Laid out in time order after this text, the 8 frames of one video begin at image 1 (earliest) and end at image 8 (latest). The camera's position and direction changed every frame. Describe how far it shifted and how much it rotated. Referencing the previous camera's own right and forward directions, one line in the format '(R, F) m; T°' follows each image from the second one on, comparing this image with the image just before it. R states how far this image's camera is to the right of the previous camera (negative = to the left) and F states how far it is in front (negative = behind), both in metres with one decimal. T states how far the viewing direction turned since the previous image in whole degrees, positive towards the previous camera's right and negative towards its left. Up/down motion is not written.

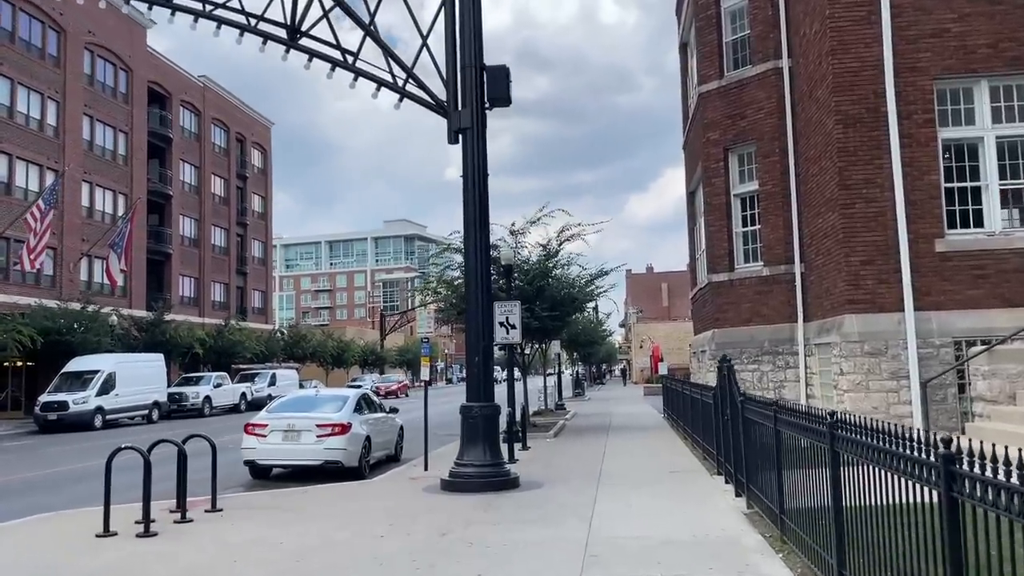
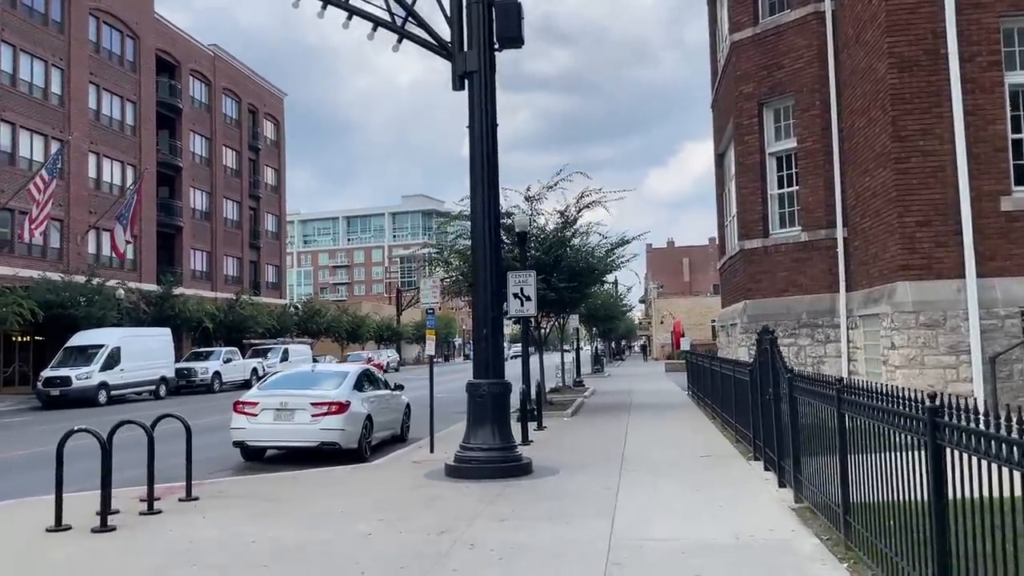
(+0.1, +1.3) m; -1°
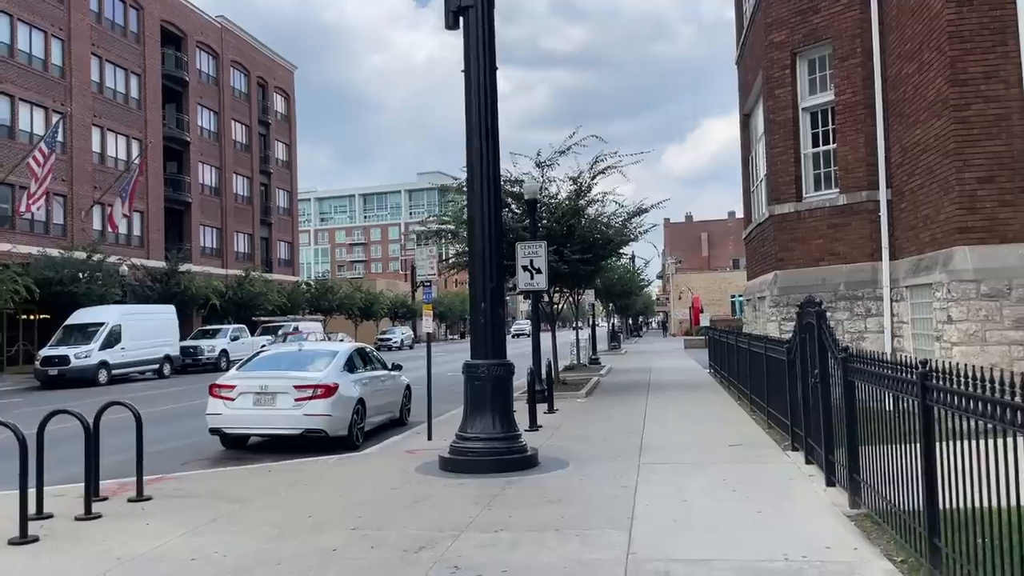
(+0.2, +1.4) m; -1°
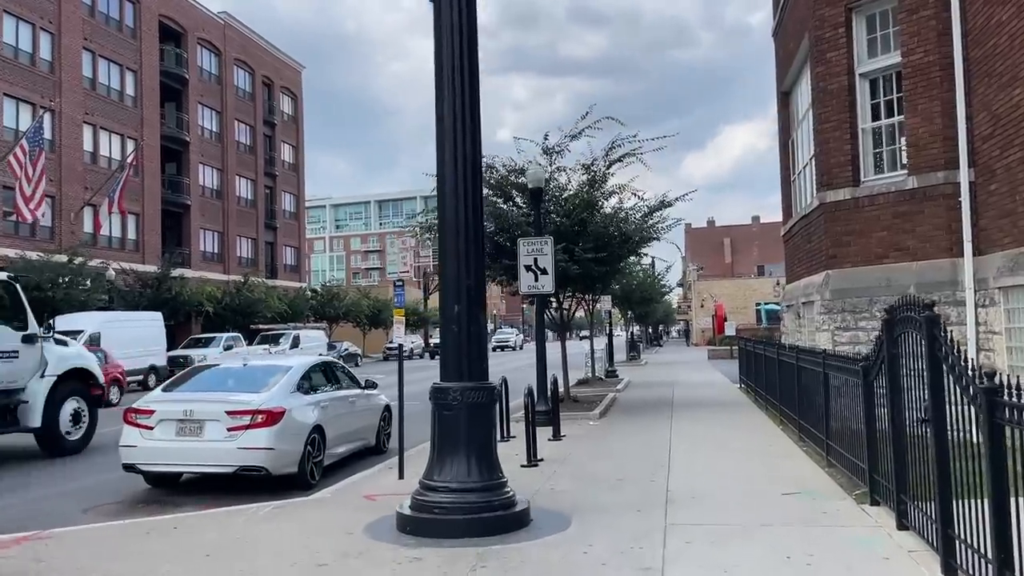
(+0.3, +2.4) m; -1°
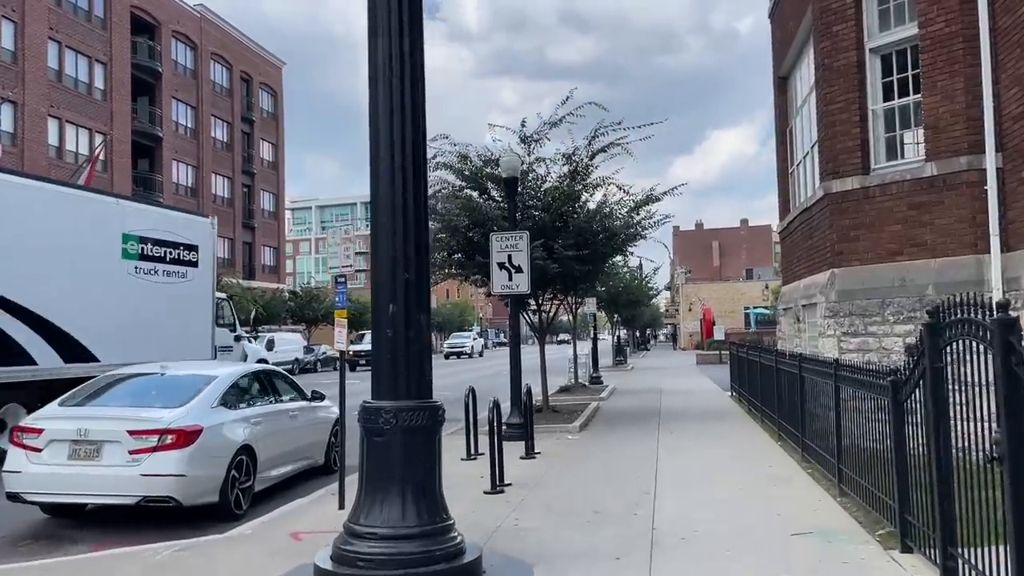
(+0.3, +1.4) m; +1°
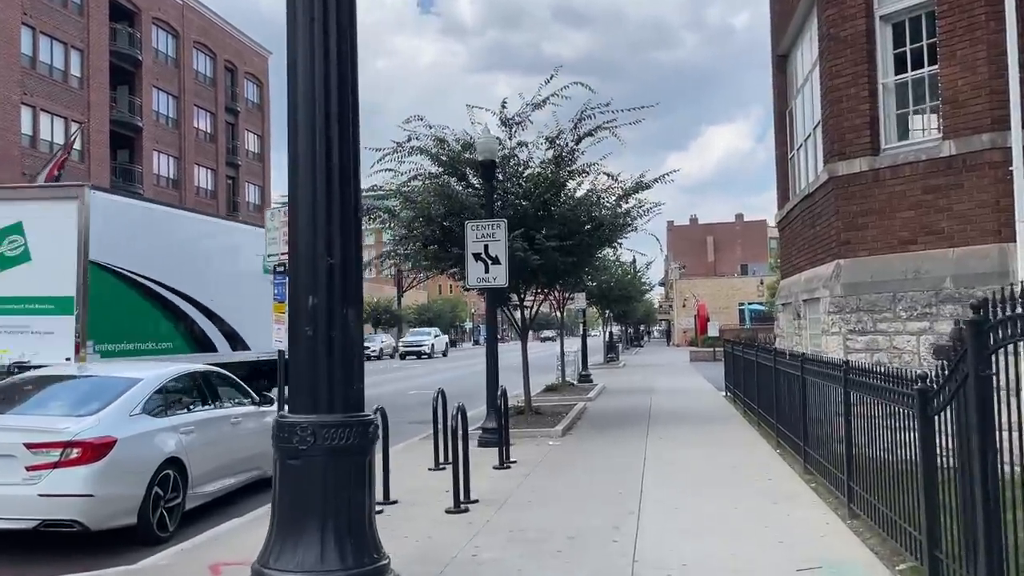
(+0.3, +1.1) m; 0°
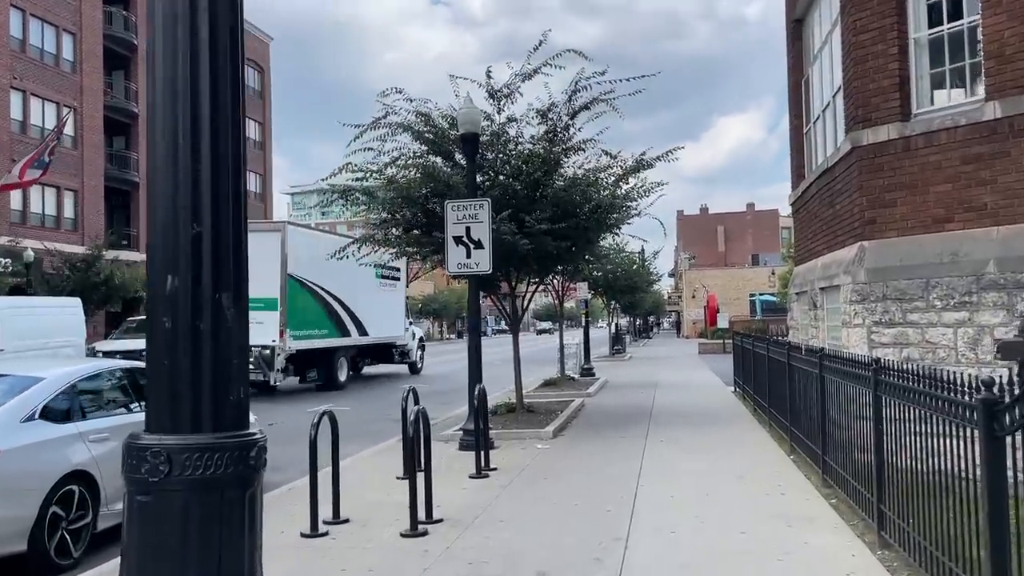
(+0.4, +1.2) m; -1°
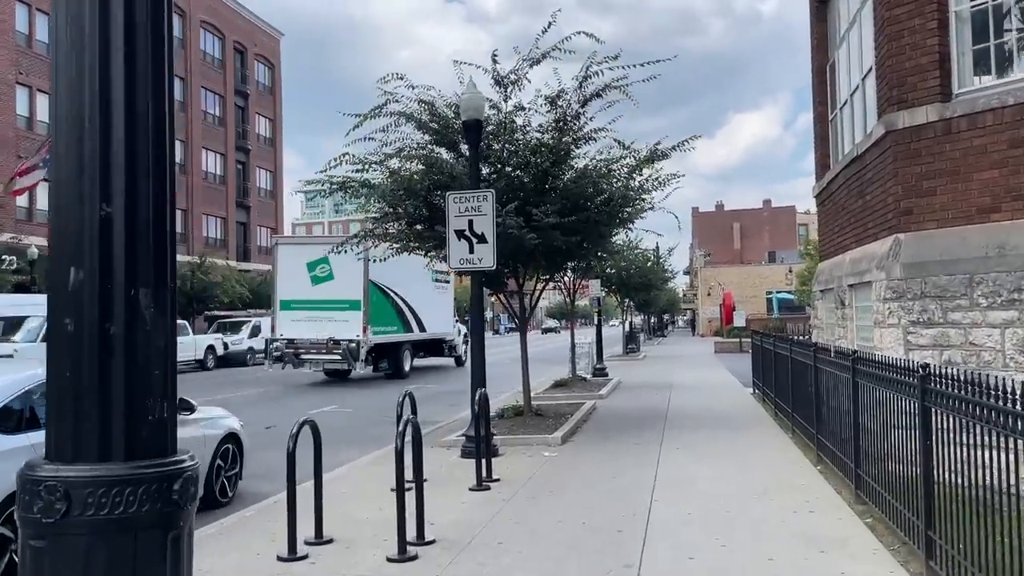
(+0.1, +0.7) m; -1°
